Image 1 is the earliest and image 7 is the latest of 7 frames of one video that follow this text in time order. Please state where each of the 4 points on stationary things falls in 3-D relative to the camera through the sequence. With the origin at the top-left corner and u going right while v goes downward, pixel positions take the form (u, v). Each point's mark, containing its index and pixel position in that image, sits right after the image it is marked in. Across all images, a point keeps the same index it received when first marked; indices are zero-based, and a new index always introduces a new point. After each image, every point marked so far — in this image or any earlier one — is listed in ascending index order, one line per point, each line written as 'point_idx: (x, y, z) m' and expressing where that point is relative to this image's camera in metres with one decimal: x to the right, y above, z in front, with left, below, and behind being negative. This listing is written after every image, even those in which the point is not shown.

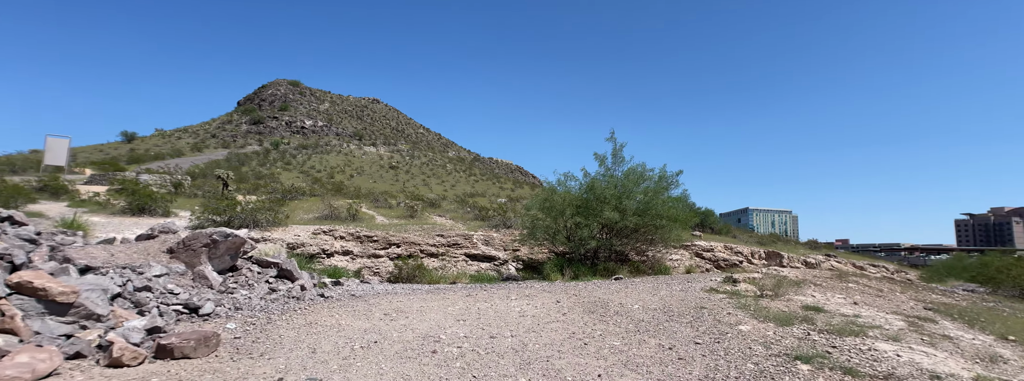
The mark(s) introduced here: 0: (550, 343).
0: (+0.4, -1.7, +5.6) m
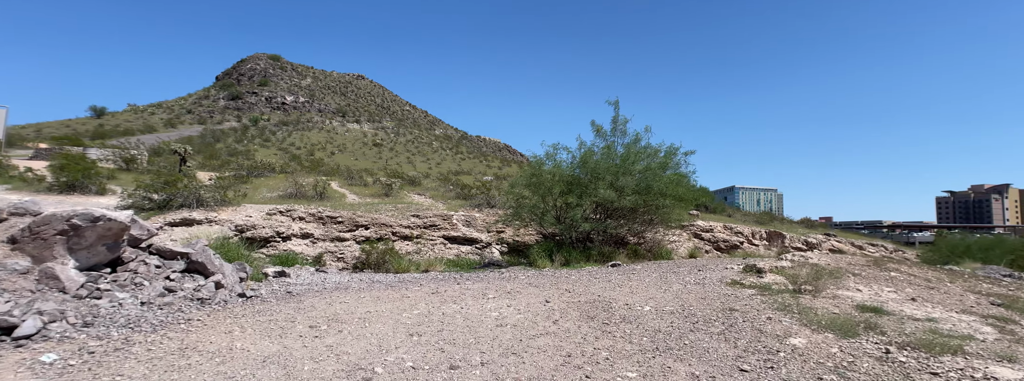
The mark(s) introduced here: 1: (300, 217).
0: (+0.2, -1.4, +3.9) m
1: (-5.9, -0.7, +13.9) m
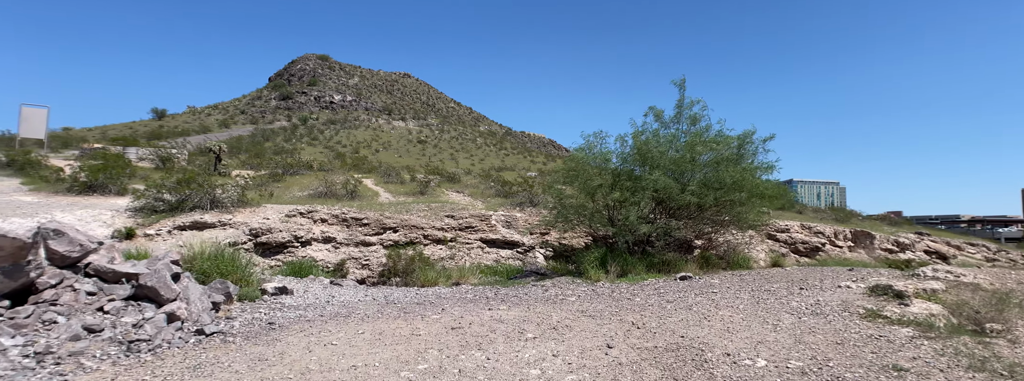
0: (+0.4, -1.4, +2.0) m
1: (-4.8, -0.7, +12.6) m
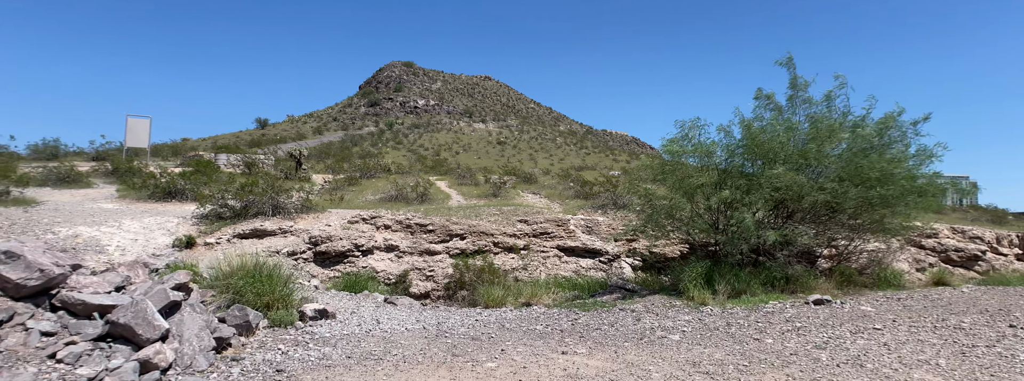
0: (+0.5, -1.5, +0.3) m
1: (-2.9, -0.8, +11.6) m
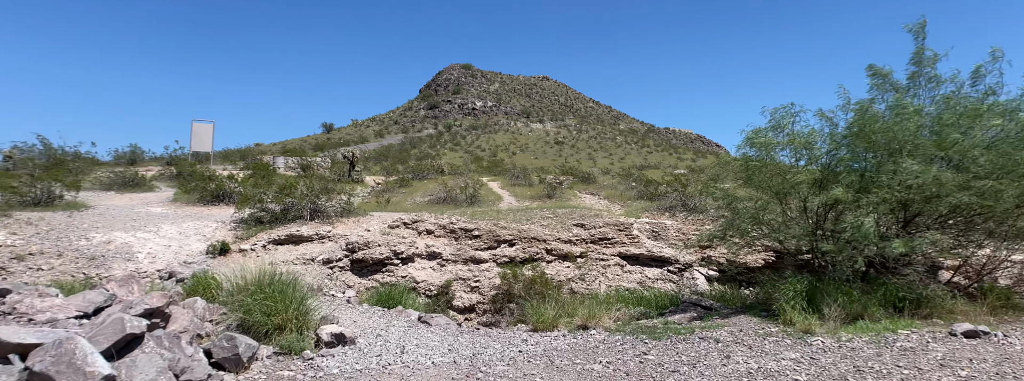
0: (+0.3, -1.5, -1.0) m
1: (-1.8, -0.8, +10.6) m
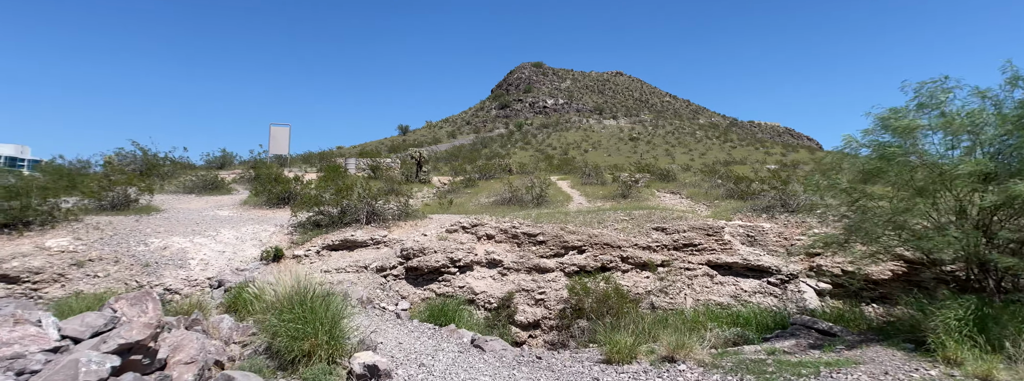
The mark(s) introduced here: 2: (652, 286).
0: (-0.1, -1.5, -2.1) m
1: (-0.5, -0.9, +9.7) m
2: (+2.5, -1.7, +9.0) m
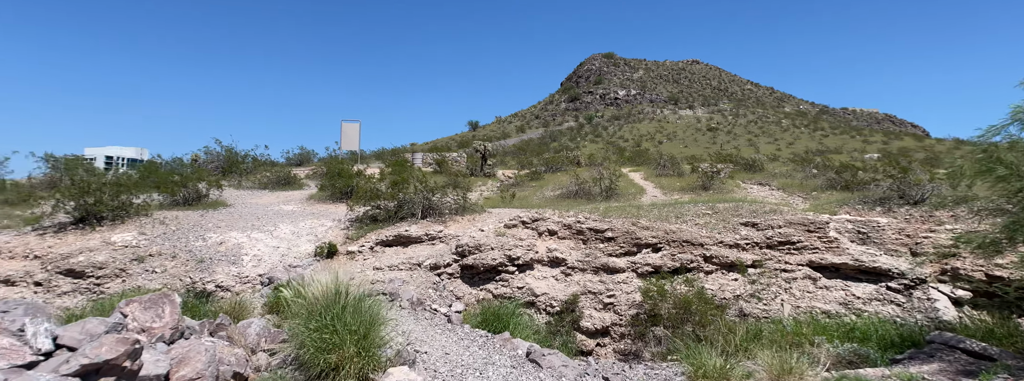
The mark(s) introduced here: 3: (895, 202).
0: (-0.6, -1.5, -2.9) m
1: (+0.7, -0.7, +8.8) m
2: (+3.5, -1.5, +7.7) m
3: (+7.5, -0.2, +9.7) m
